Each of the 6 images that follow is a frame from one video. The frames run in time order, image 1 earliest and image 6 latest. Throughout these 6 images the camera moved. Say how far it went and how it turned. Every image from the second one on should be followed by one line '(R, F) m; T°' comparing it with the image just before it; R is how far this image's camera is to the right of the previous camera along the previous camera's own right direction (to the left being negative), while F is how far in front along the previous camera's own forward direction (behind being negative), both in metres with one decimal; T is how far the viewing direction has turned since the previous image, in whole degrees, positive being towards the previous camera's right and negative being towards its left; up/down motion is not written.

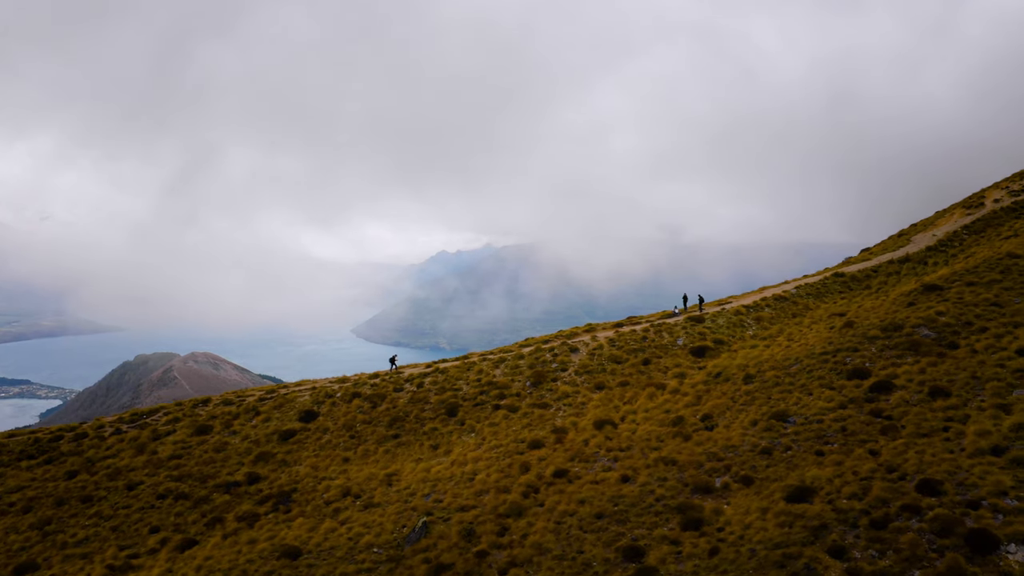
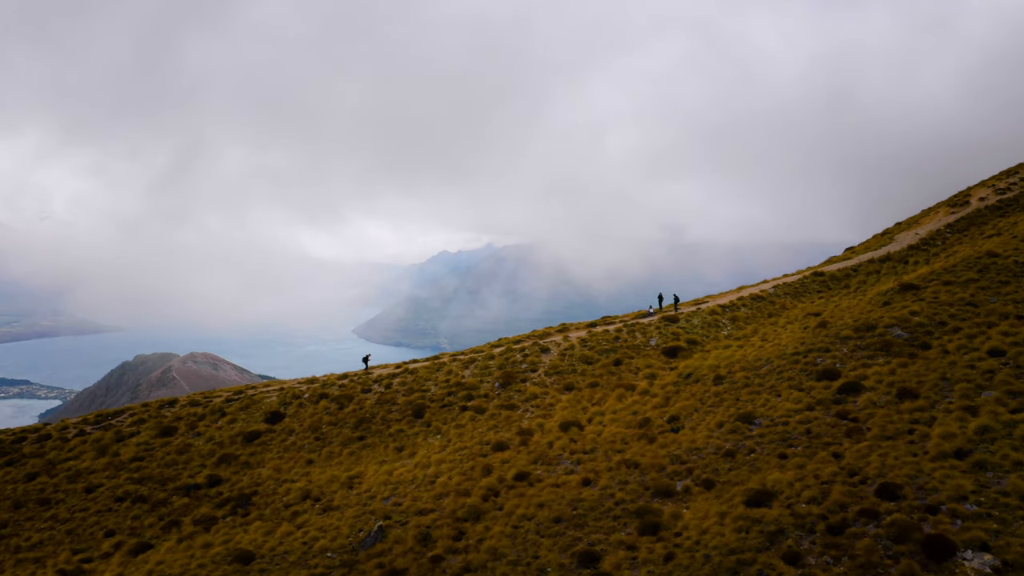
(+1.8, +0.7) m; 0°
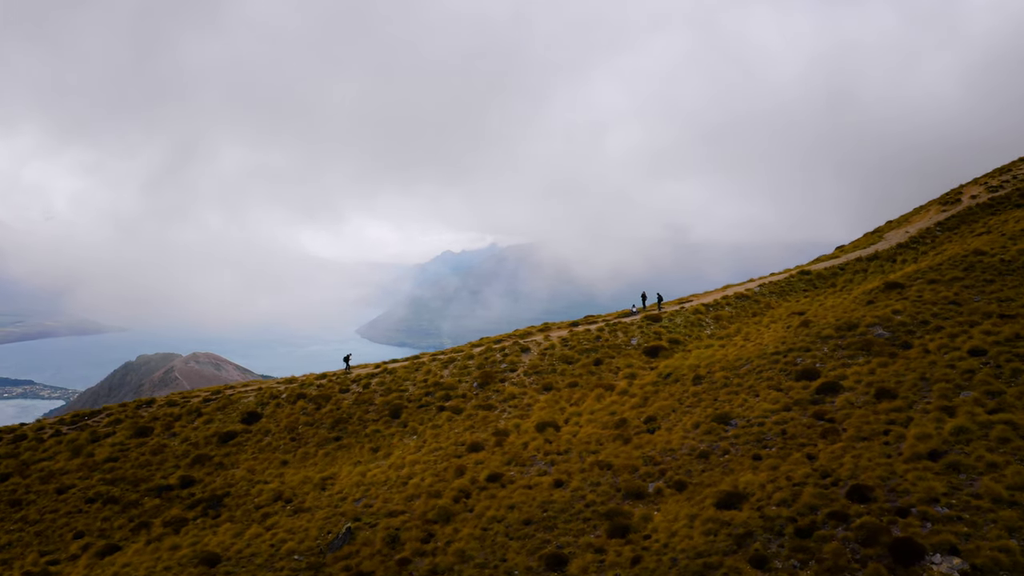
(+1.4, +0.5) m; 0°
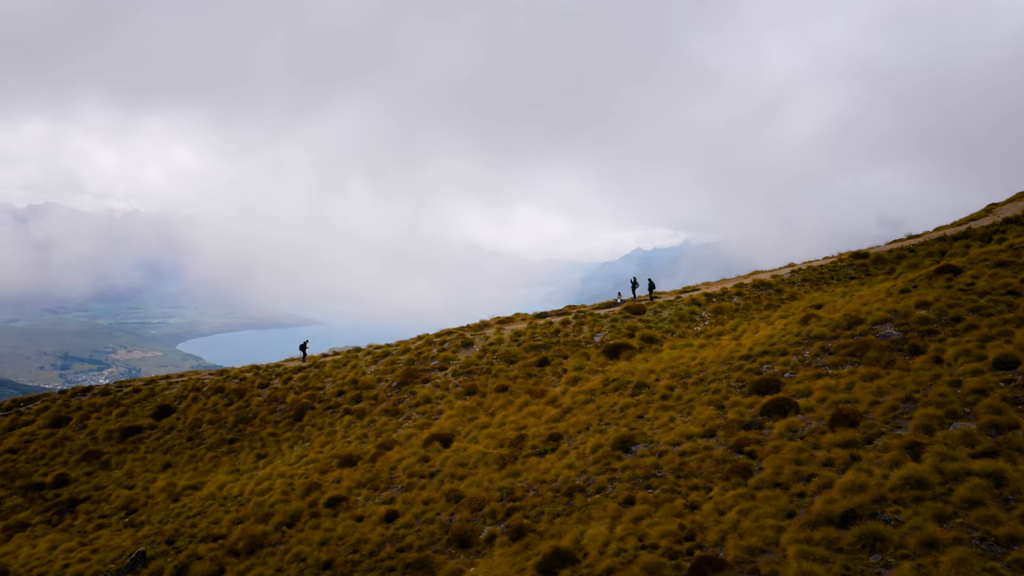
(+11.4, +9.4) m; -13°
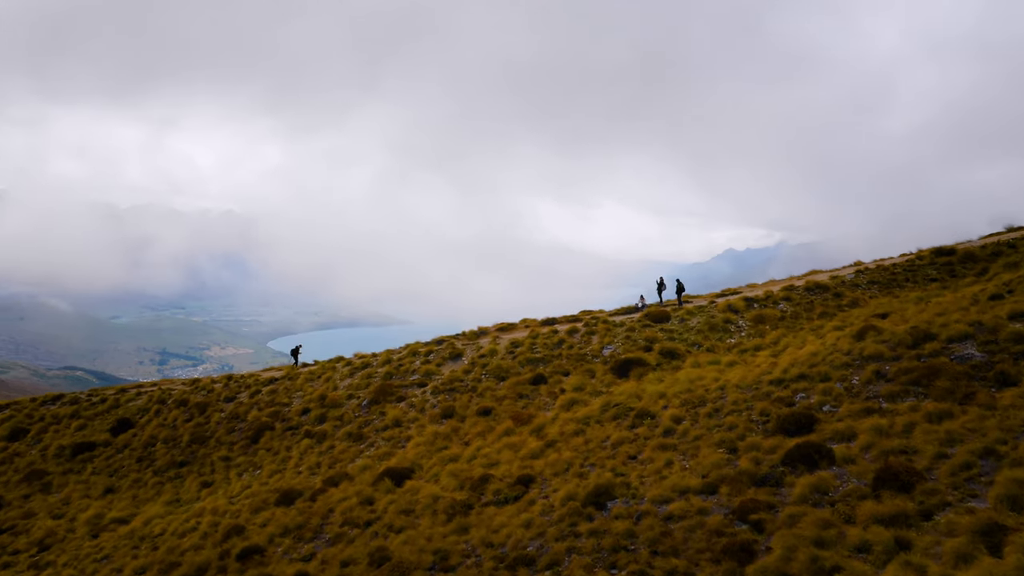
(+3.5, +6.4) m; -6°
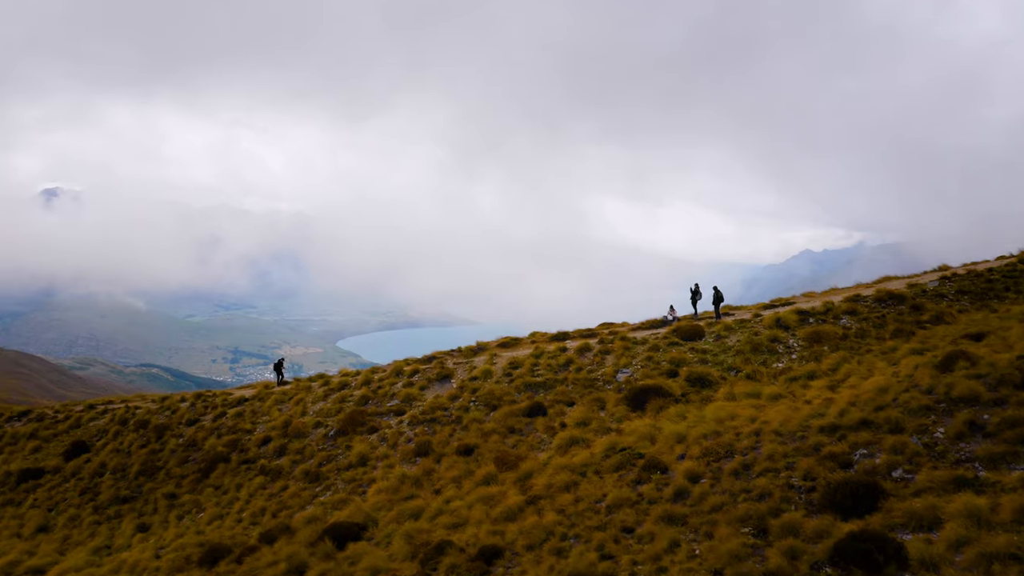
(+2.2, +5.6) m; -5°
